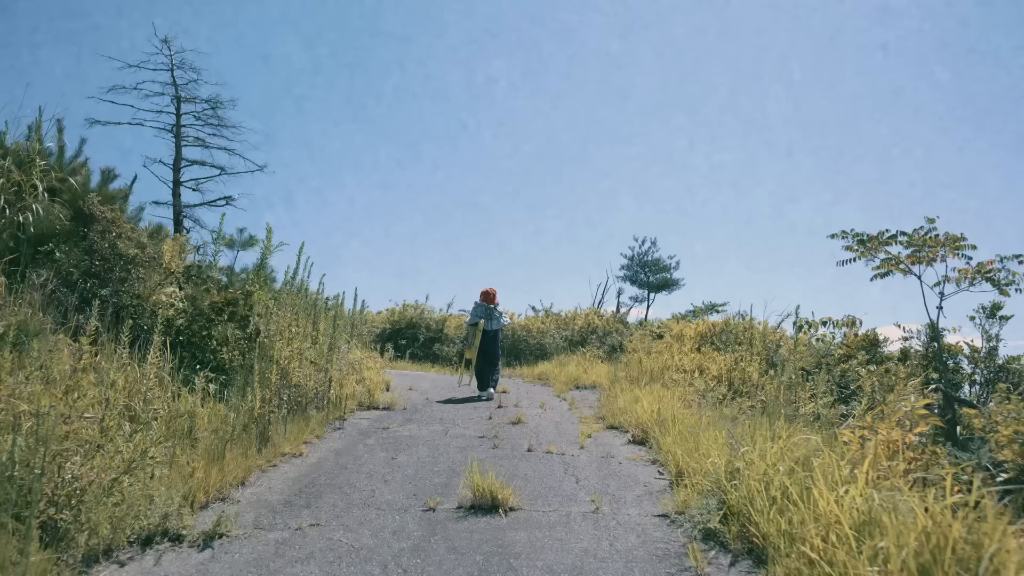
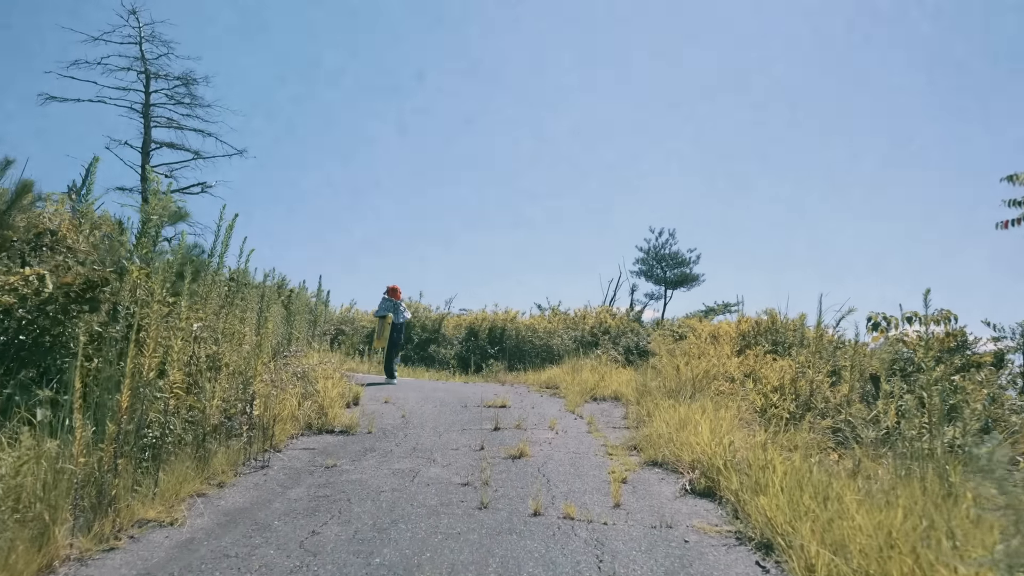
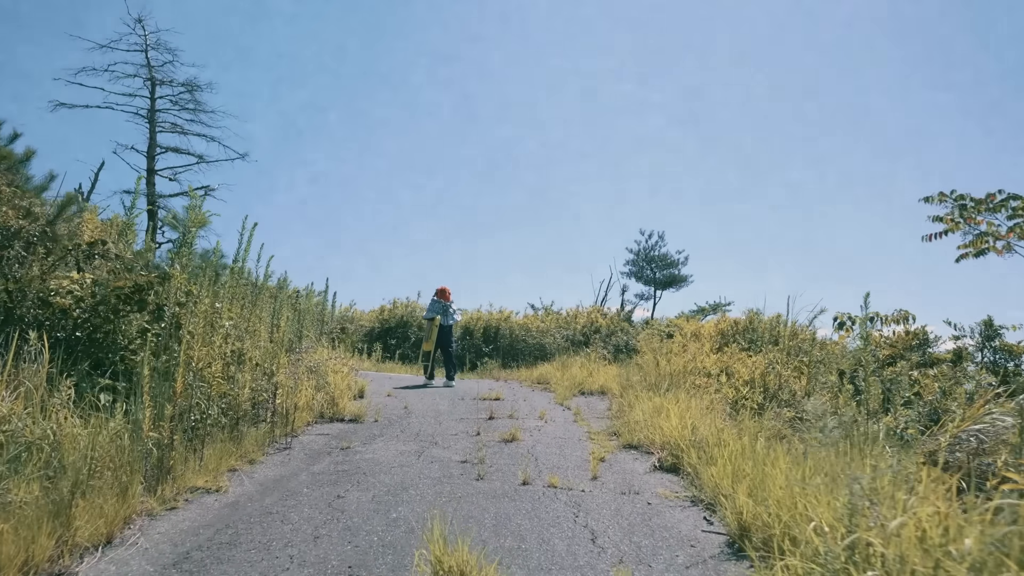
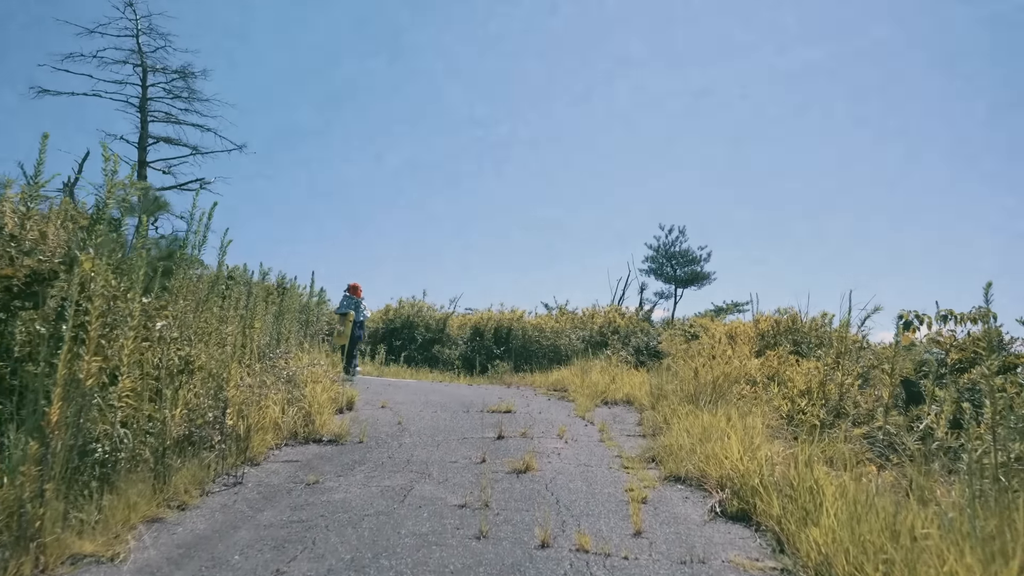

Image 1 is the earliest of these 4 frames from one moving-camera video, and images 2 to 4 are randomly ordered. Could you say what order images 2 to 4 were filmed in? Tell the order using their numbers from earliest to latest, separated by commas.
3, 2, 4
